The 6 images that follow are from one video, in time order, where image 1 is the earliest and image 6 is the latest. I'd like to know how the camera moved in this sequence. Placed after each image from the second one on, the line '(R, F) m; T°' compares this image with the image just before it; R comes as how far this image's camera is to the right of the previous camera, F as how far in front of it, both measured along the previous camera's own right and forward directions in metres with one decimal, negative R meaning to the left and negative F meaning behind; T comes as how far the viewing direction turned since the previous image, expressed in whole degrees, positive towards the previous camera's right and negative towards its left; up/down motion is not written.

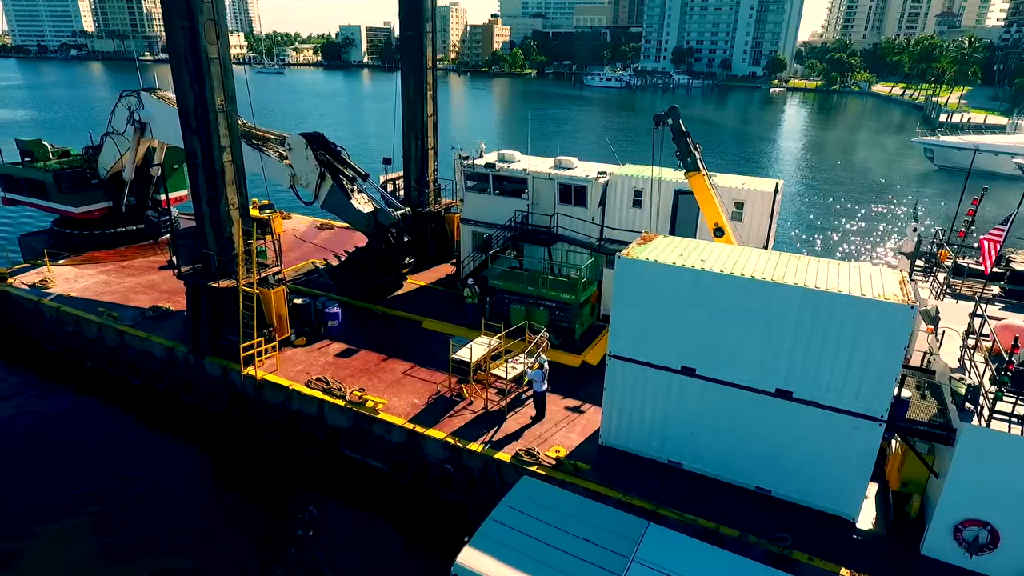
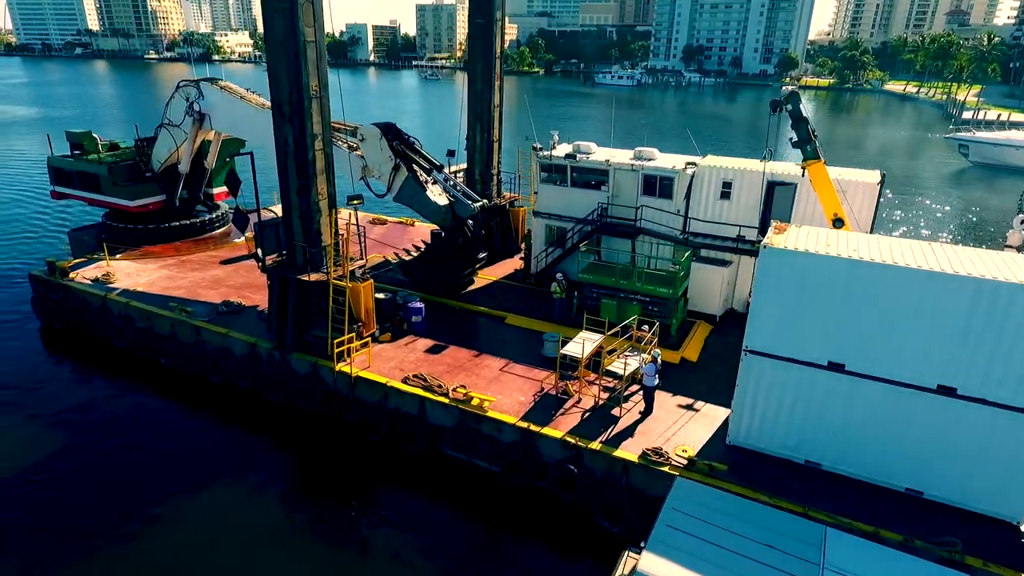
(-3.1, +0.7) m; 0°
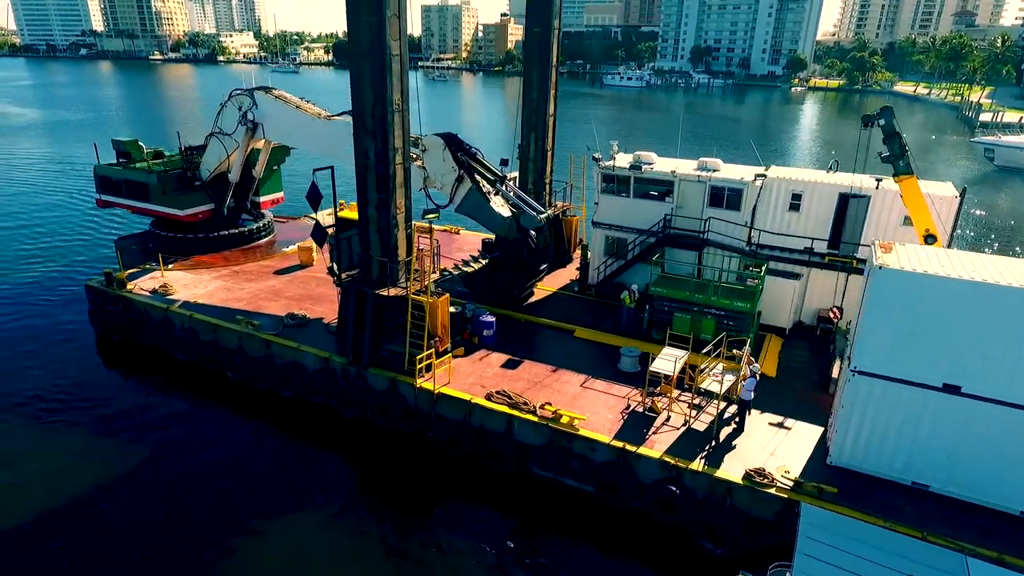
(-2.4, +0.2) m; 0°
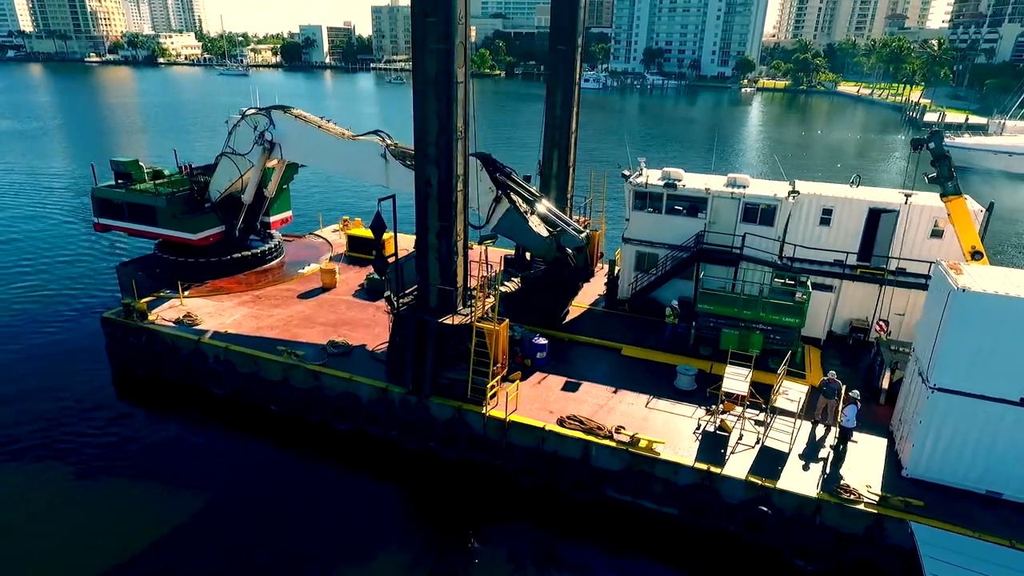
(-3.3, +0.1) m; +4°
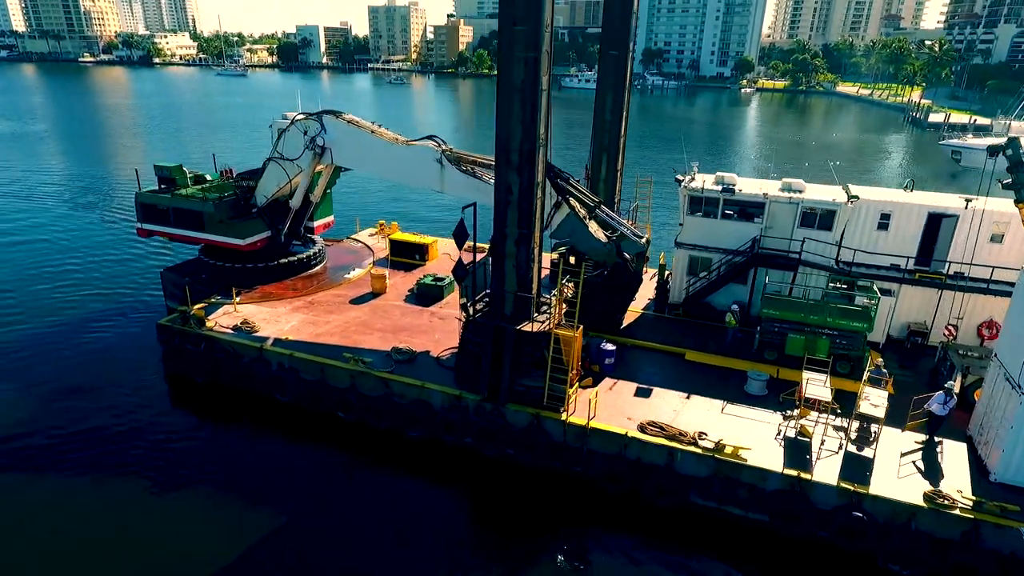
(-2.5, 0.0) m; +1°
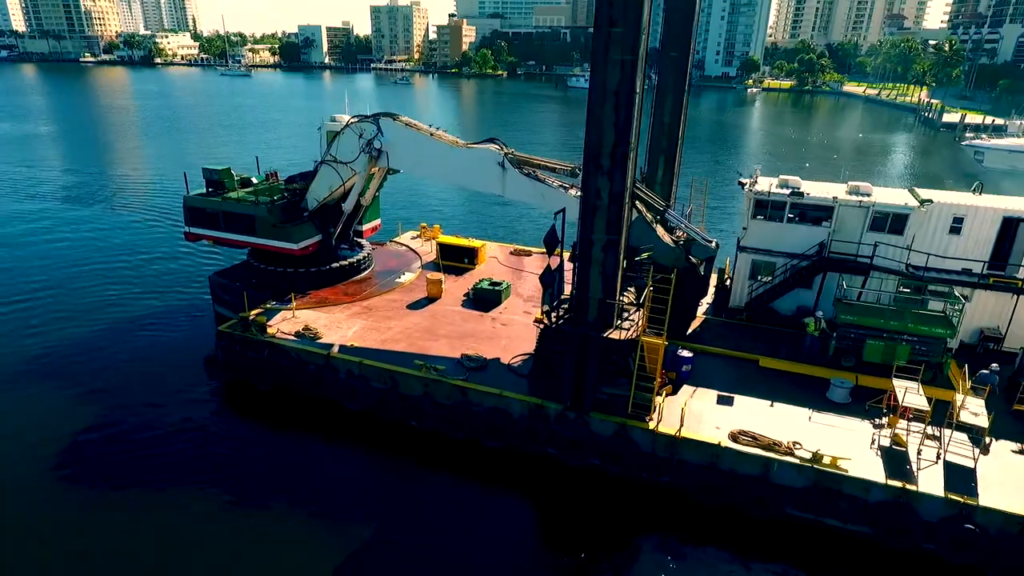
(-2.6, +0.4) m; 0°
